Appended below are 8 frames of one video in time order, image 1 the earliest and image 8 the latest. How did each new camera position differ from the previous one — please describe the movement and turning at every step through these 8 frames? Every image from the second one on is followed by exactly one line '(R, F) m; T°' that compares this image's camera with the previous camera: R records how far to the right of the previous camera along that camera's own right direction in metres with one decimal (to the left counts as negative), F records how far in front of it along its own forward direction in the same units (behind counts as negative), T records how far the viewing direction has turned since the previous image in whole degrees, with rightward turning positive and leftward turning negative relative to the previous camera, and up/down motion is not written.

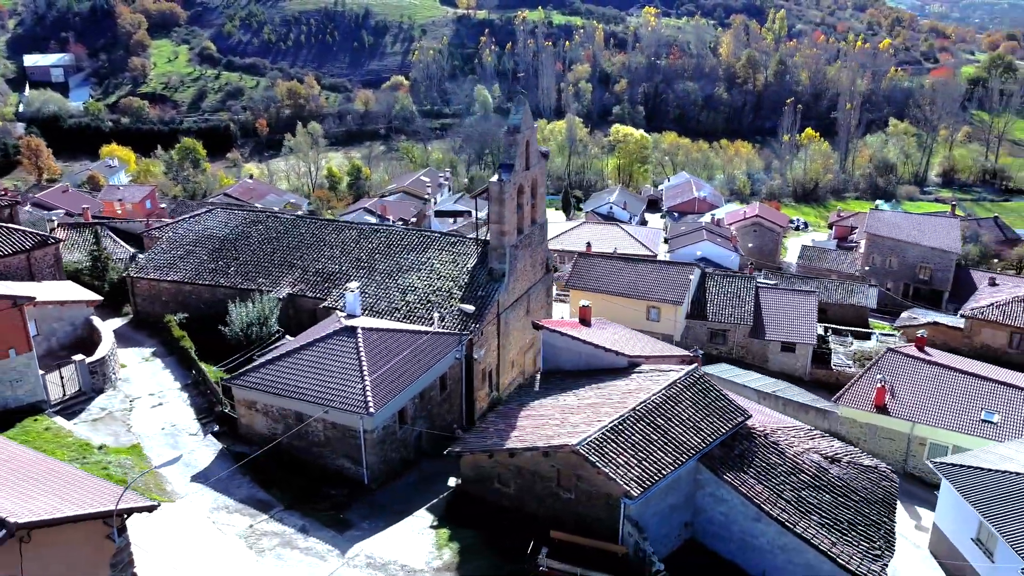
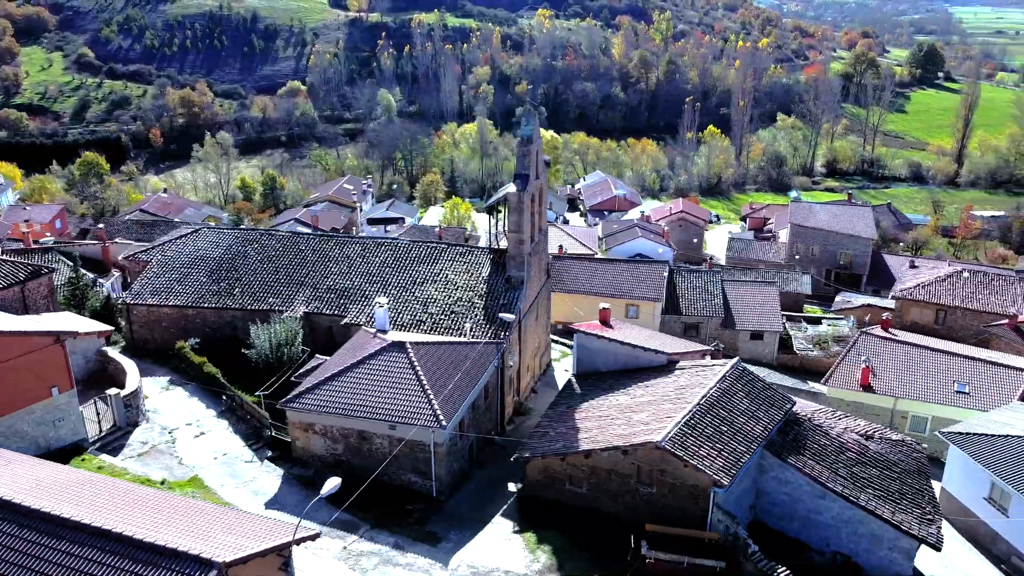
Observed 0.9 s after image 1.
(-2.8, -0.2) m; +8°
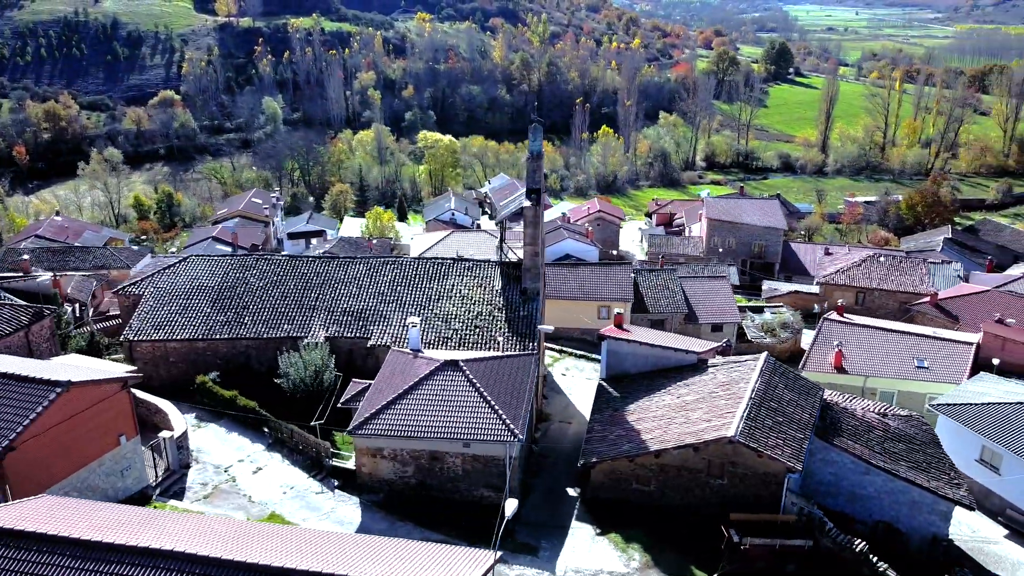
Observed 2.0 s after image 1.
(-3.2, -0.2) m; +9°
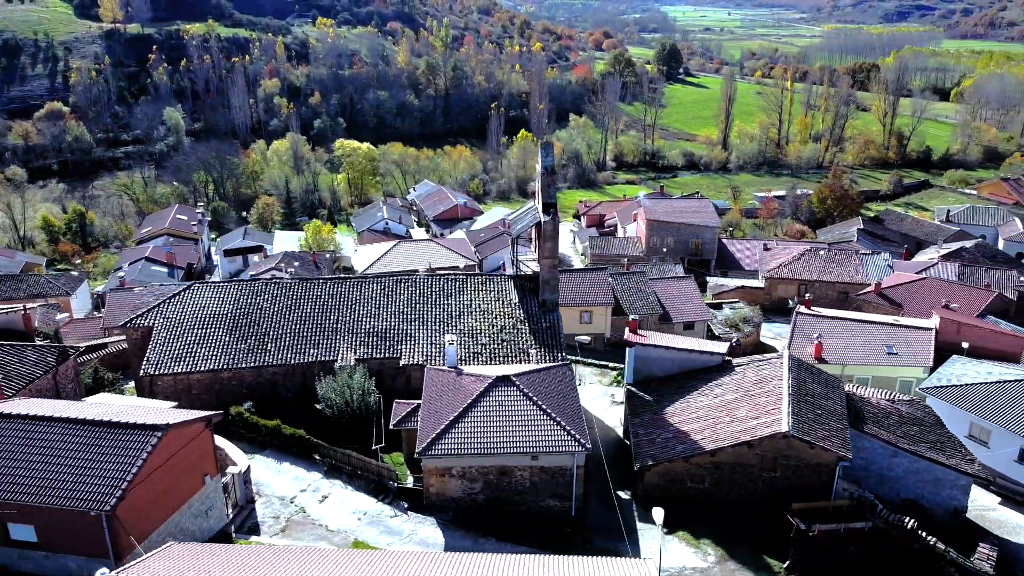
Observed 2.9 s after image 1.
(-2.8, -0.2) m; +7°
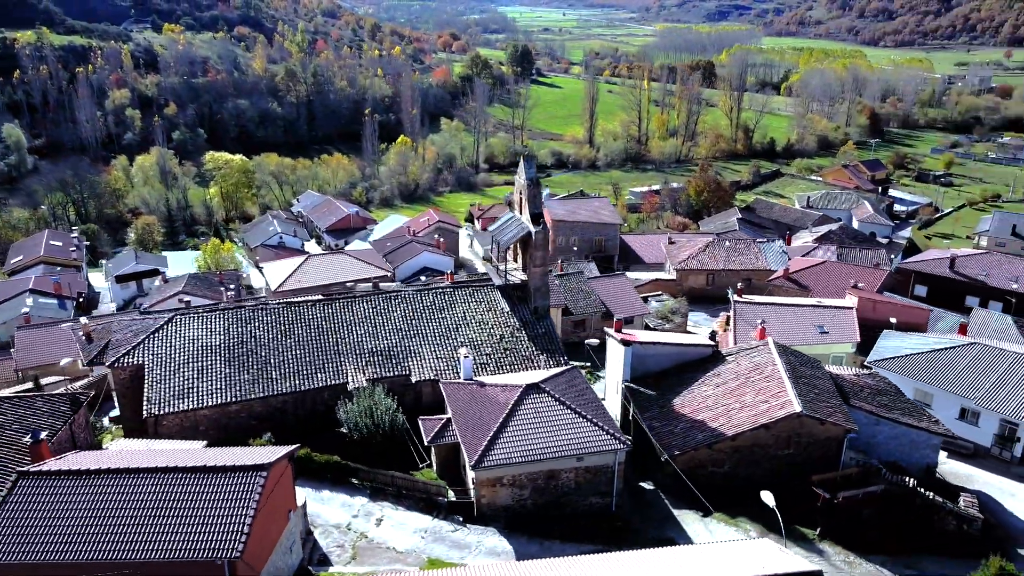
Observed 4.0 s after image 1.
(-3.2, -0.2) m; +10°
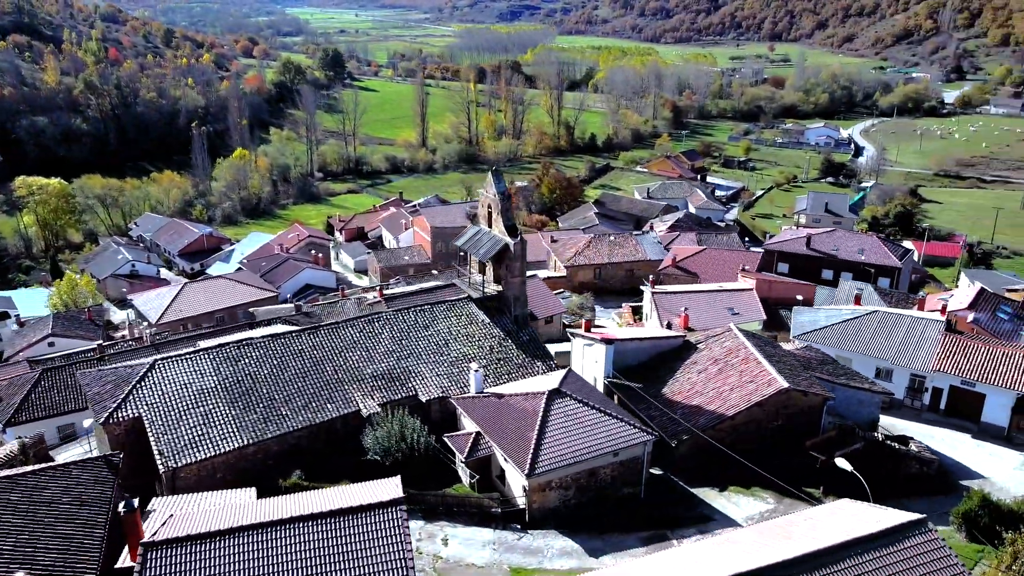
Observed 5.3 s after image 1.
(-4.0, -0.2) m; +13°
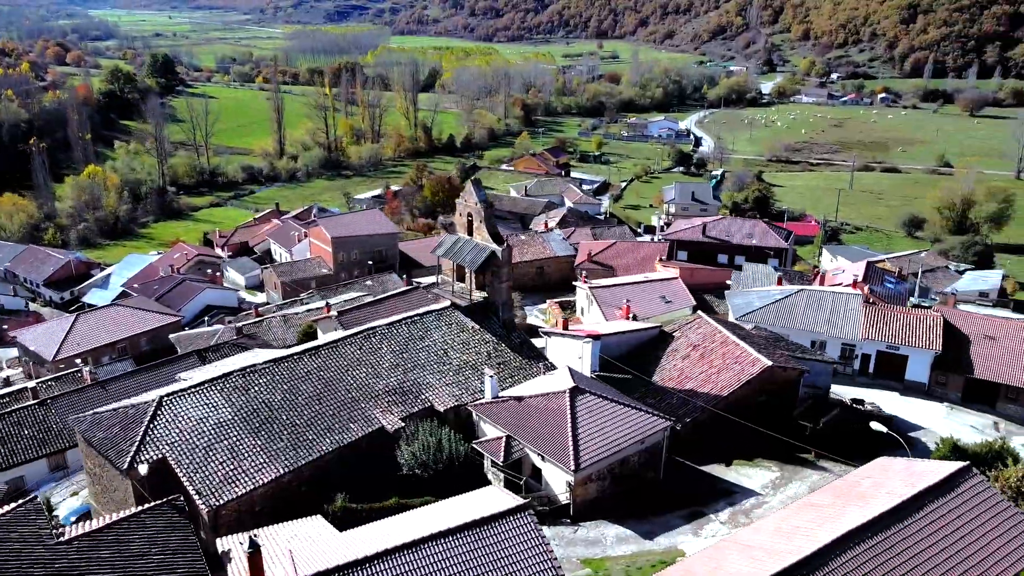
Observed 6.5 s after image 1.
(-3.5, -0.2) m; +11°
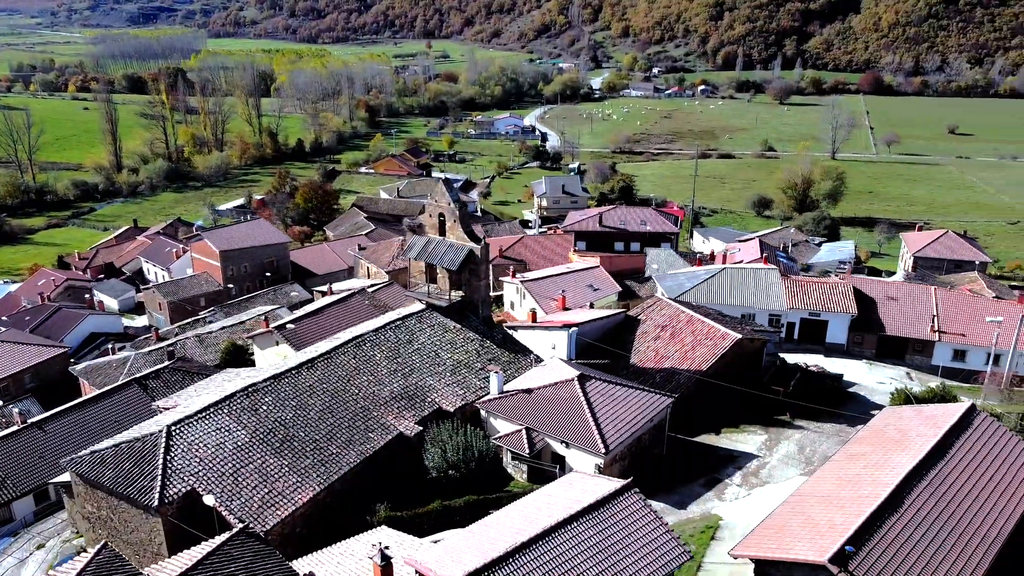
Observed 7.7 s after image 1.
(-3.5, +0.1) m; +11°
